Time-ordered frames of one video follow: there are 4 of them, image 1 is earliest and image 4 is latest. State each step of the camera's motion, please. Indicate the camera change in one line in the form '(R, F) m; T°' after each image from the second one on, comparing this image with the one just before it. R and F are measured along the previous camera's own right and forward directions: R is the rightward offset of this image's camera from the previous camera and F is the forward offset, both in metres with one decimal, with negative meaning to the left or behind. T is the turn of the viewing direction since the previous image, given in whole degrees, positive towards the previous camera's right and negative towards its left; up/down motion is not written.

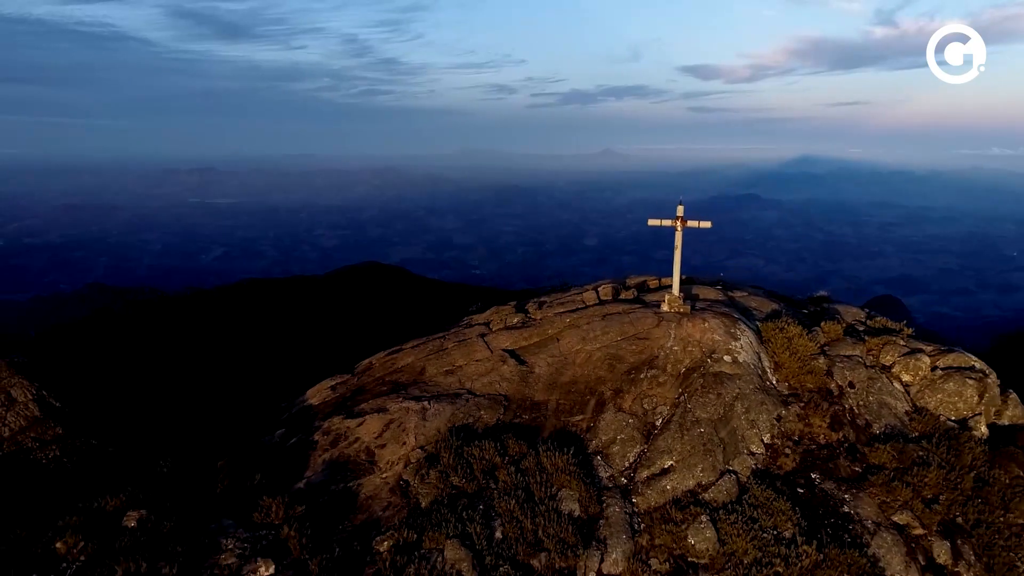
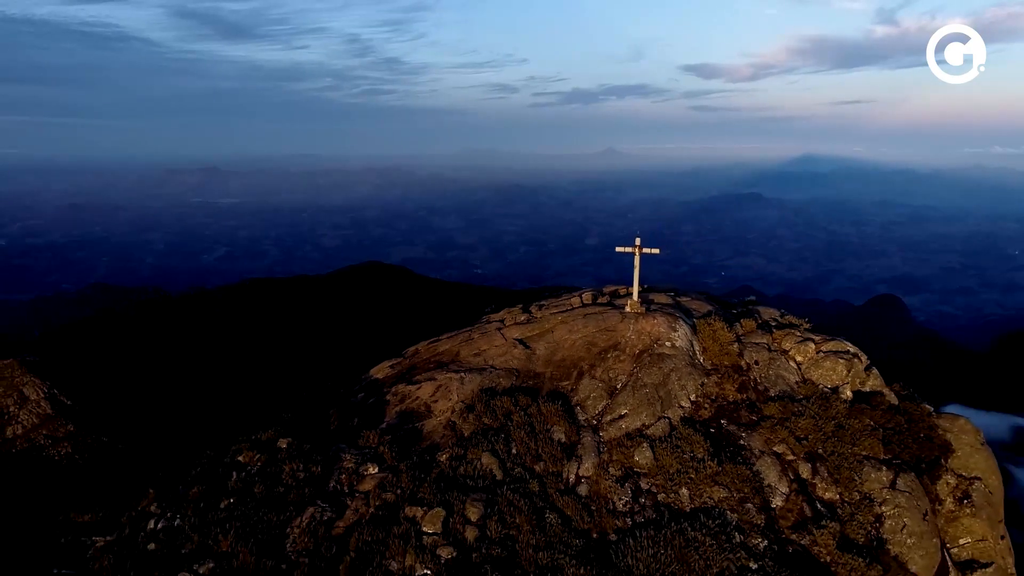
(0.0, -1.4) m; 0°
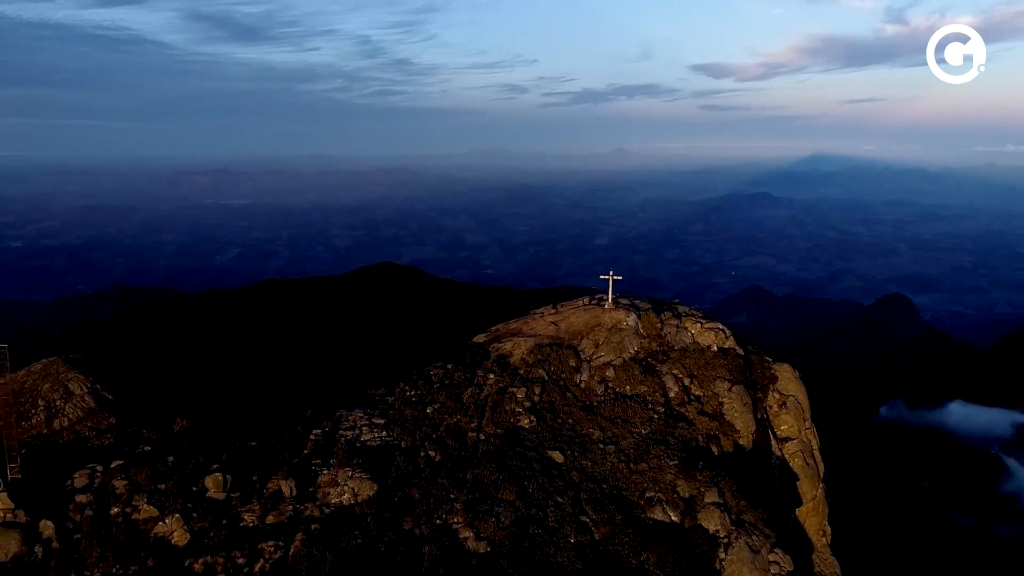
(-0.4, -4.8) m; -1°
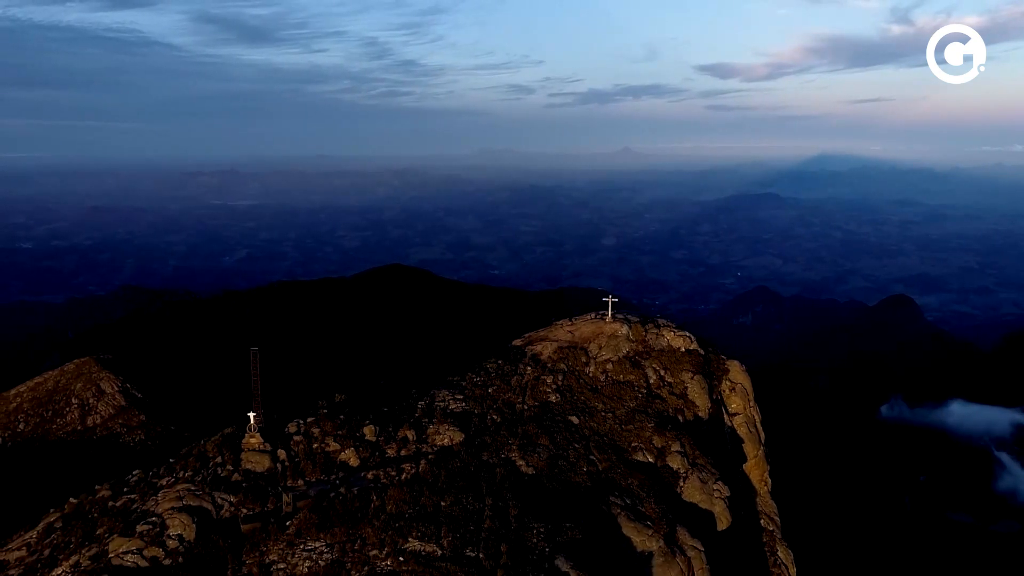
(-0.5, -4.1) m; -1°
